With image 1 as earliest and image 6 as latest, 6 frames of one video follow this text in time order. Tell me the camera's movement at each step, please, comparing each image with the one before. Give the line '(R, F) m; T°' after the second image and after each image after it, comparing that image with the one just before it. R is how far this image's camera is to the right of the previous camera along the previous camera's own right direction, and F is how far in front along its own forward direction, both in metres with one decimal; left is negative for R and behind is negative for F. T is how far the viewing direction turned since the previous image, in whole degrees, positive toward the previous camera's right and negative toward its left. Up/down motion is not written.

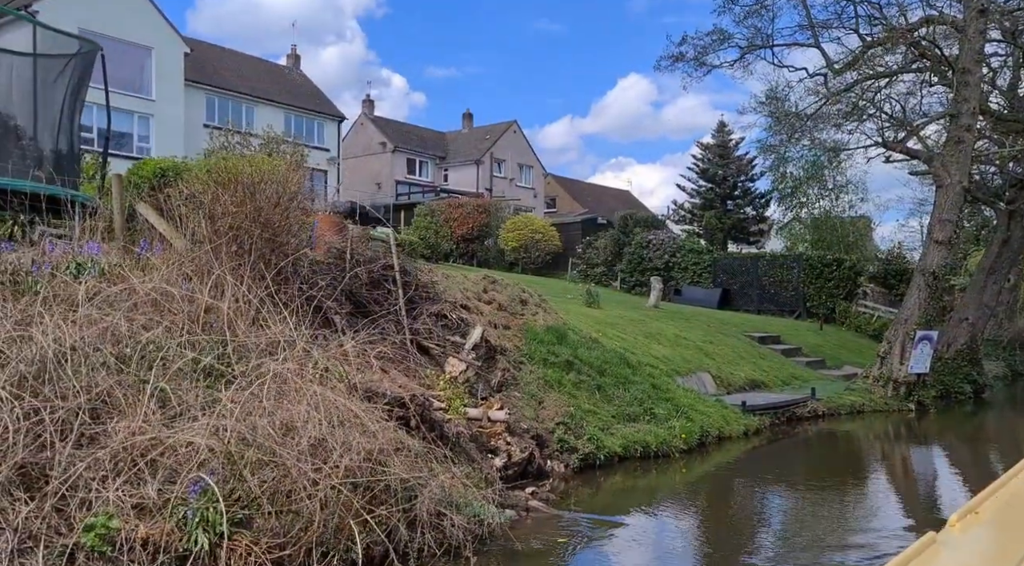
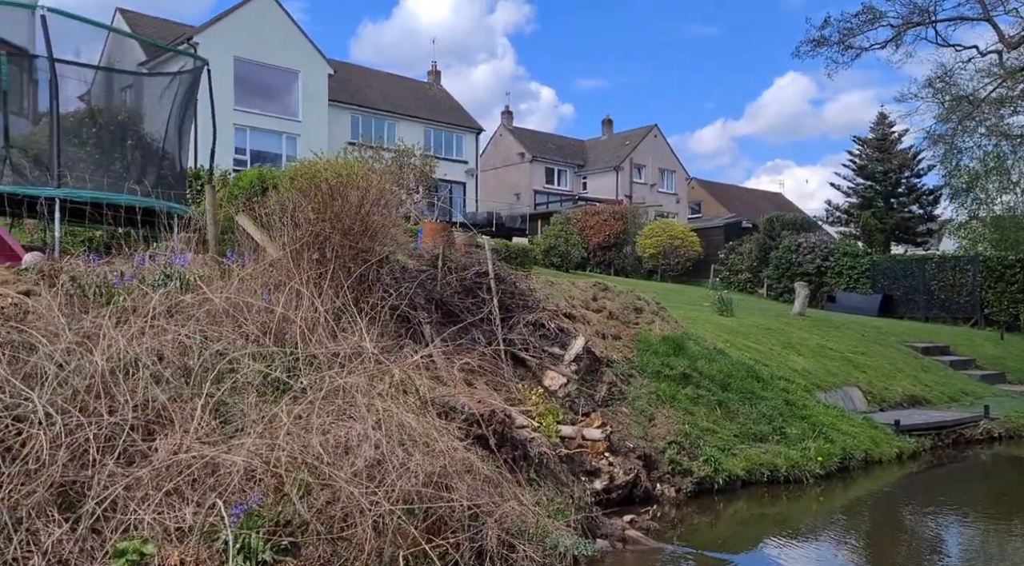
(+0.4, +0.6) m; -11°
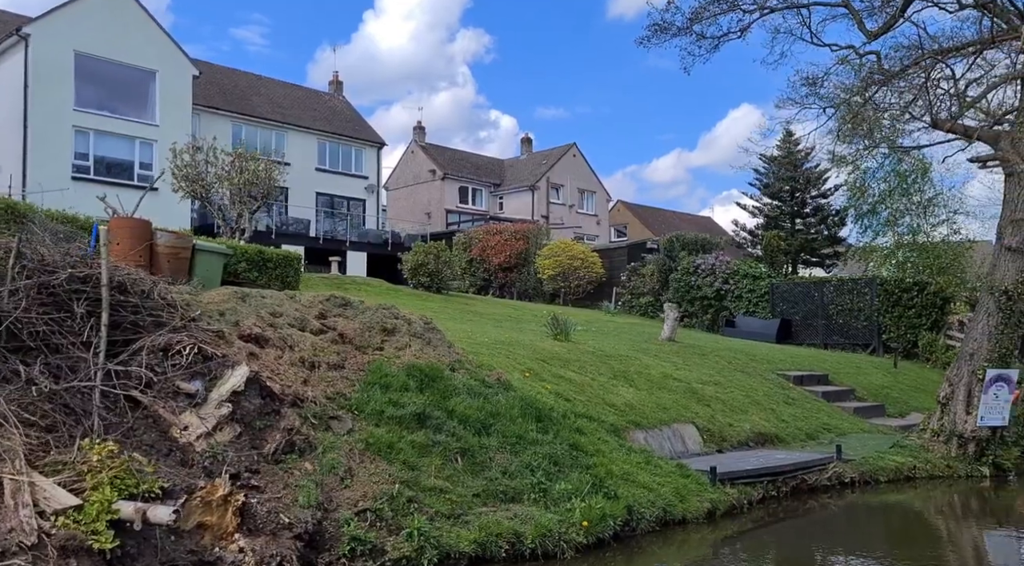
(+2.2, +2.0) m; +4°
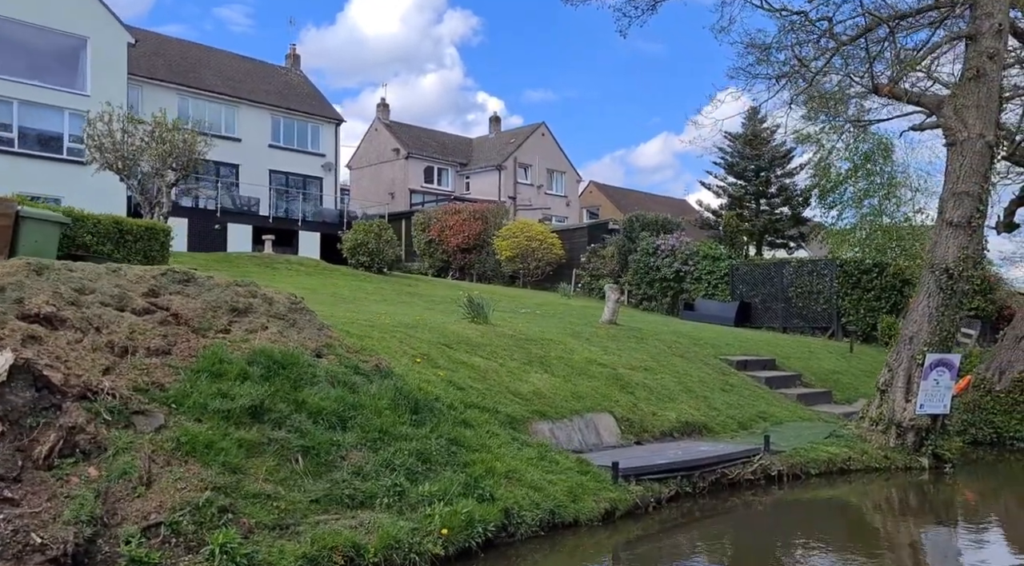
(+1.0, +0.9) m; +1°
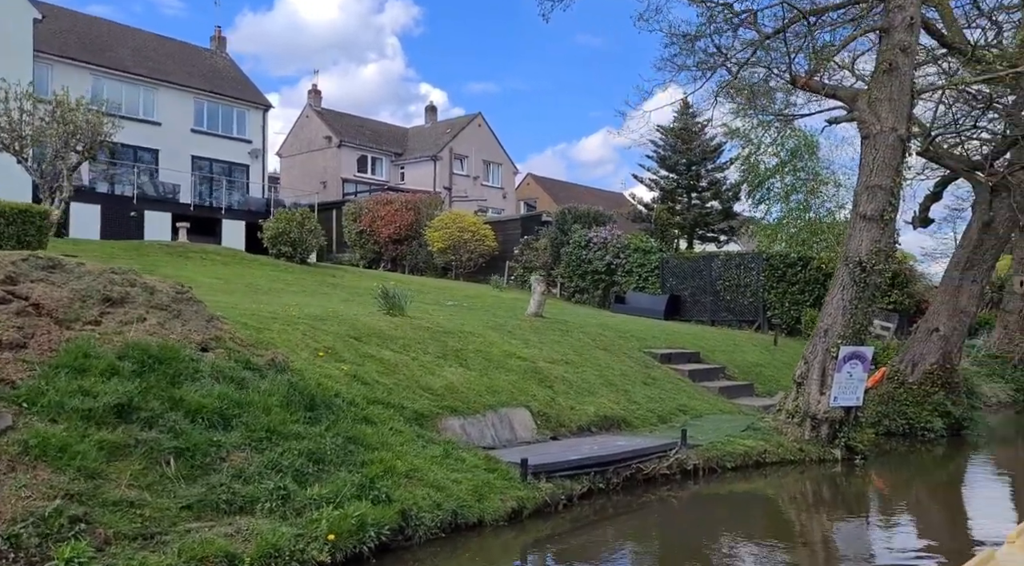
(+0.3, +0.3) m; +4°
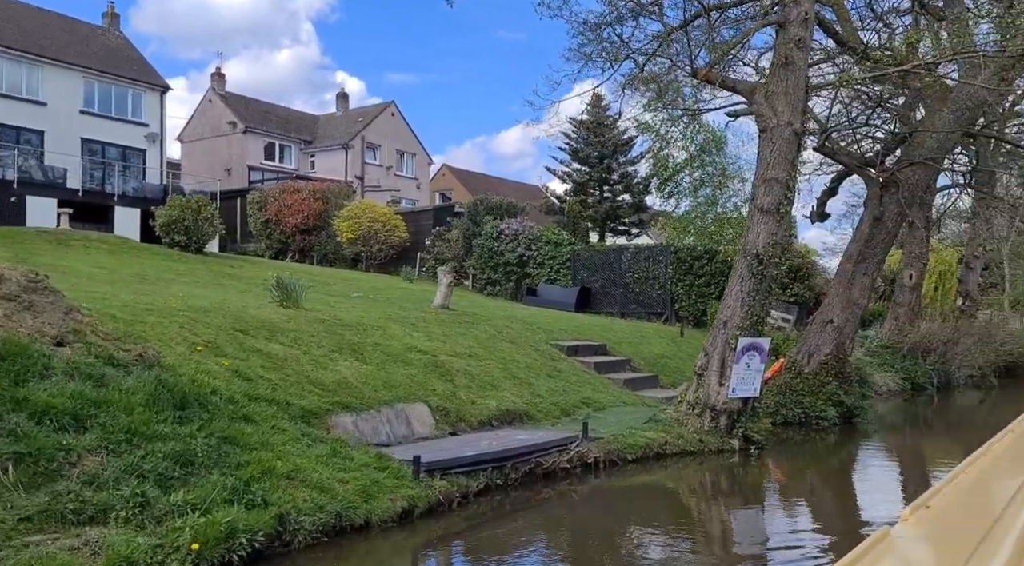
(+0.2, +0.3) m; +6°
